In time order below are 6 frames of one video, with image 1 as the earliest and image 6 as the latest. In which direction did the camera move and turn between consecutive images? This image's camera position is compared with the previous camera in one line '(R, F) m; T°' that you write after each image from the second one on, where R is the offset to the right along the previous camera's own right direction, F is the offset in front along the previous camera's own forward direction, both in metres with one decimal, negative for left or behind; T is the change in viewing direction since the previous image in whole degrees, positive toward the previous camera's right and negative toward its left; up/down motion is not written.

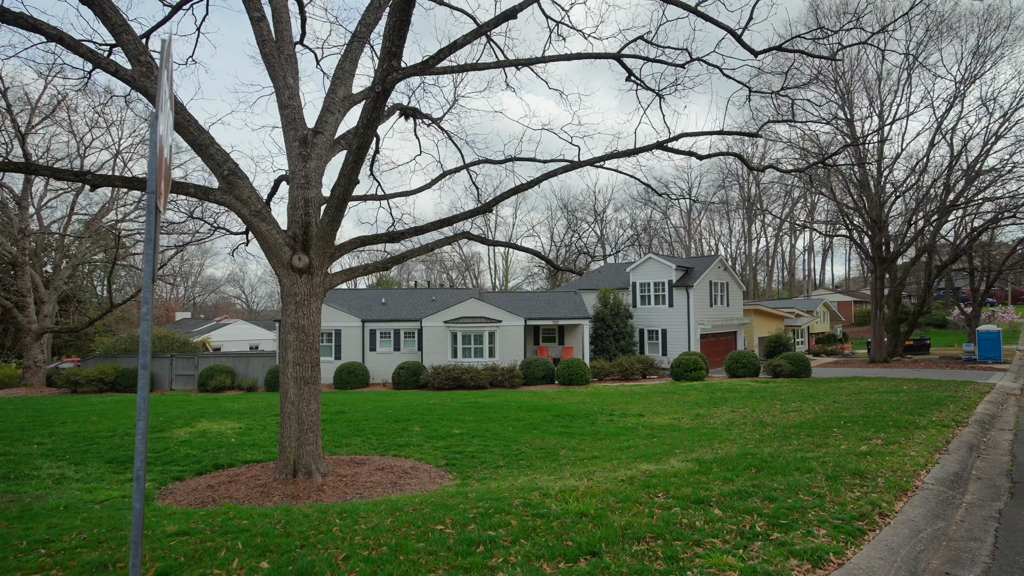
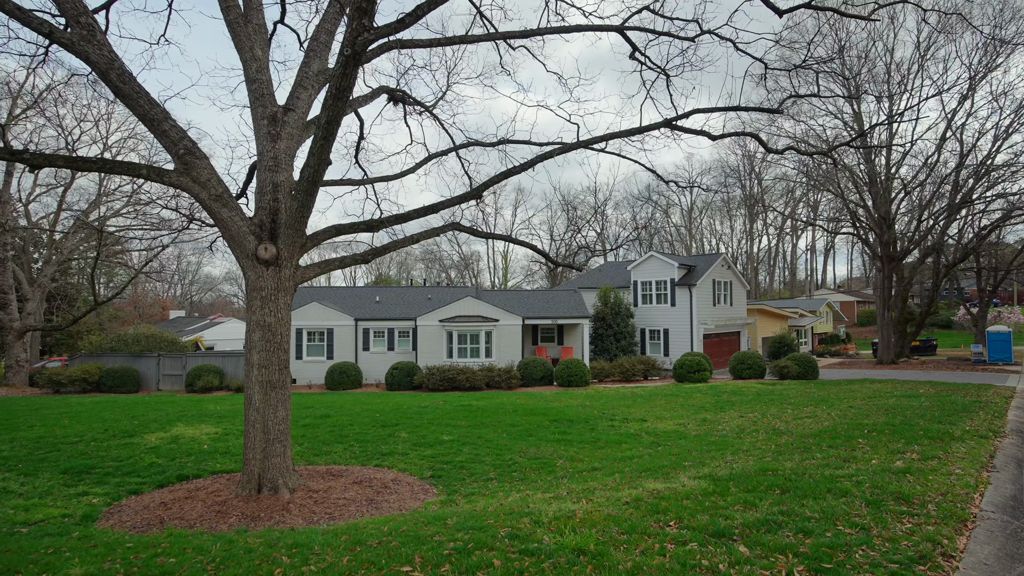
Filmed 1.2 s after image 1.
(+0.1, +0.8) m; 0°
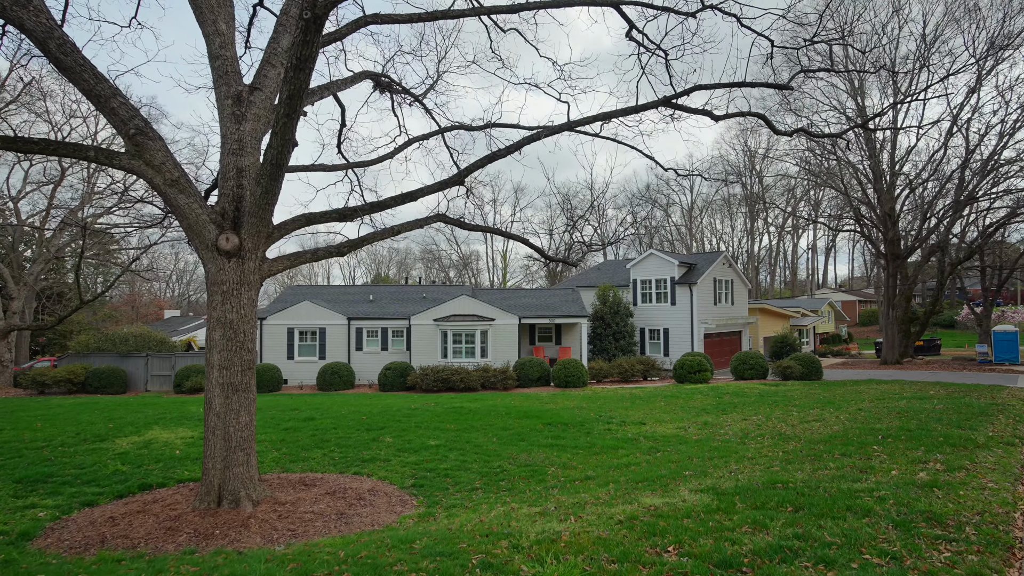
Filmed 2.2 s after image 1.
(+0.2, +0.6) m; 0°
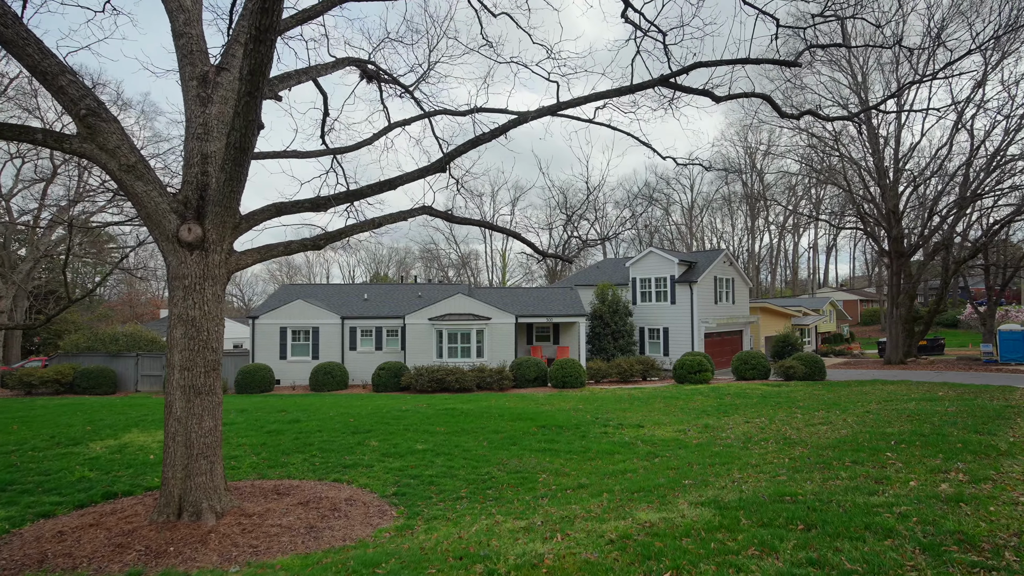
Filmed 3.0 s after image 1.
(+0.2, +0.5) m; 0°
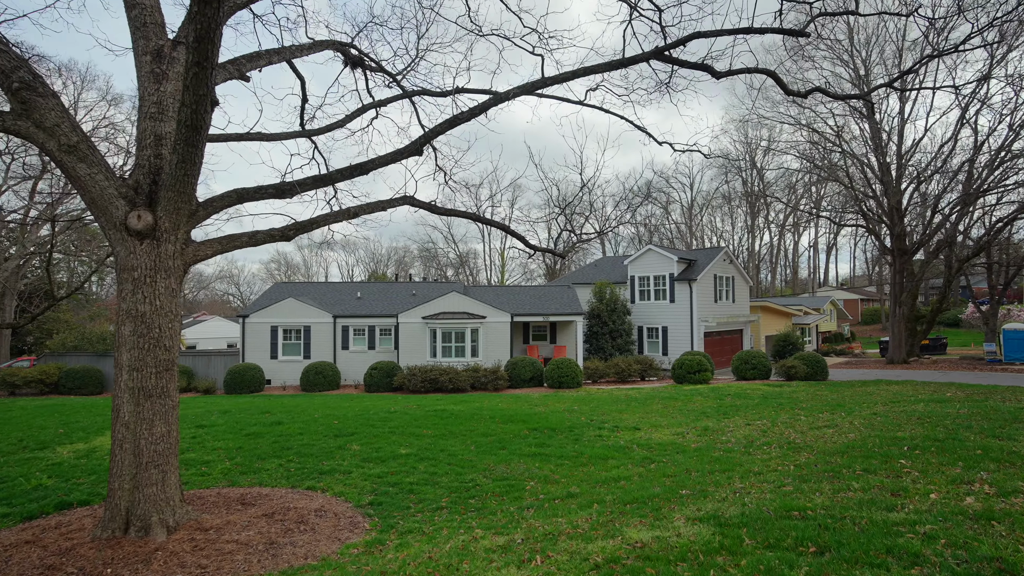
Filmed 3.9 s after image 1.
(+0.2, +0.5) m; 0°
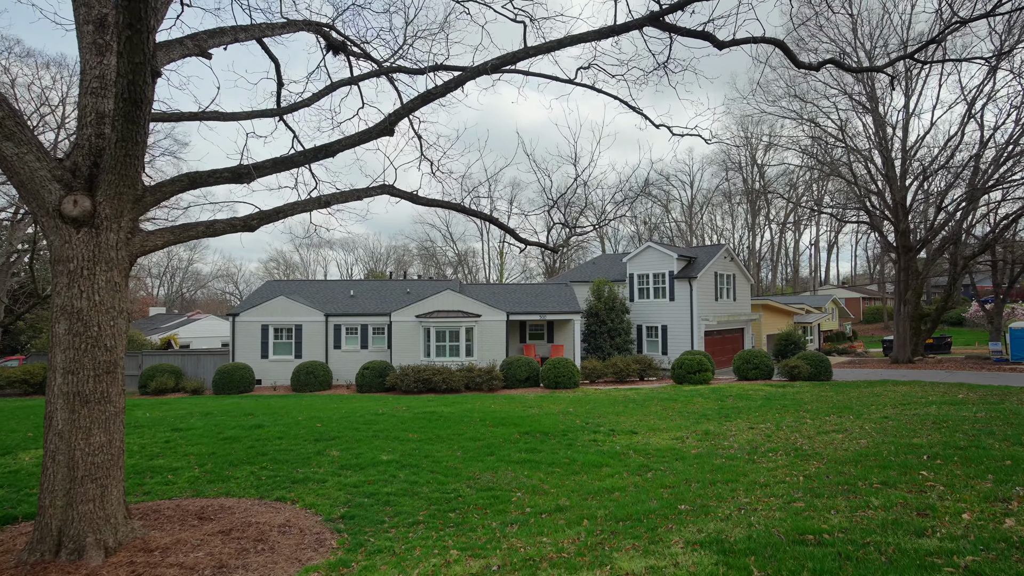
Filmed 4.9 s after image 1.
(+0.2, +0.5) m; 0°
